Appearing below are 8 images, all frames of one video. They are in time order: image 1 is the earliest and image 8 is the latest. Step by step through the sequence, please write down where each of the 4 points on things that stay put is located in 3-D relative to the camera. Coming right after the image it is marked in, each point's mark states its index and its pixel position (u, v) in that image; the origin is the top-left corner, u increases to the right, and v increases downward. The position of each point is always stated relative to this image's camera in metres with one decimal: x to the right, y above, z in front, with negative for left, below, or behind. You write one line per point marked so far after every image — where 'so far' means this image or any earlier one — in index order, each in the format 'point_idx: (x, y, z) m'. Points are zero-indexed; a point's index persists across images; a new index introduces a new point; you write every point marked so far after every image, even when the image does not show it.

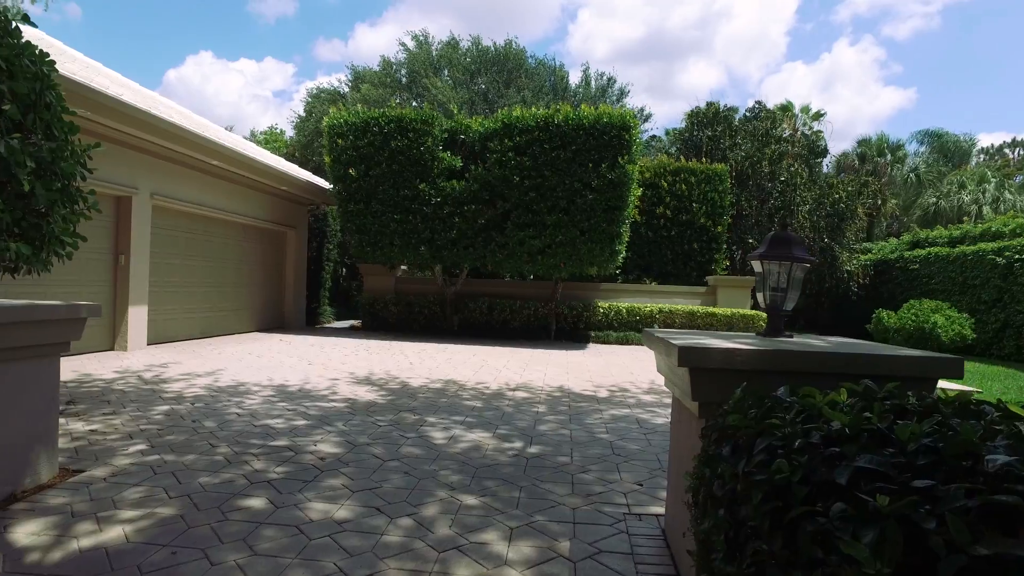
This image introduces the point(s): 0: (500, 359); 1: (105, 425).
0: (-0.2, -1.1, +10.3) m
1: (-3.1, -1.0, +5.0) m
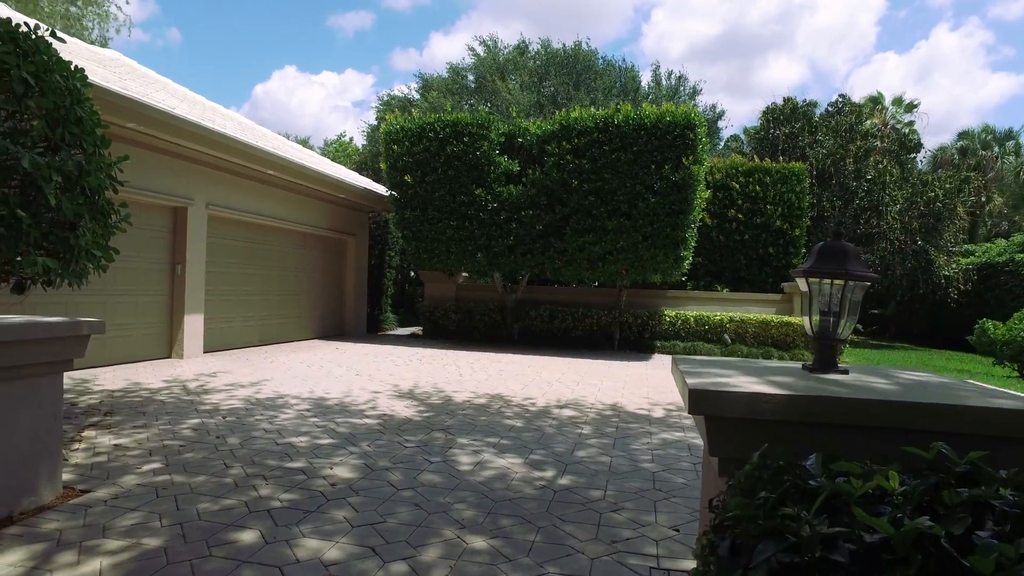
0: (+0.7, -1.2, +9.8) m
1: (-2.8, -1.1, +4.9) m
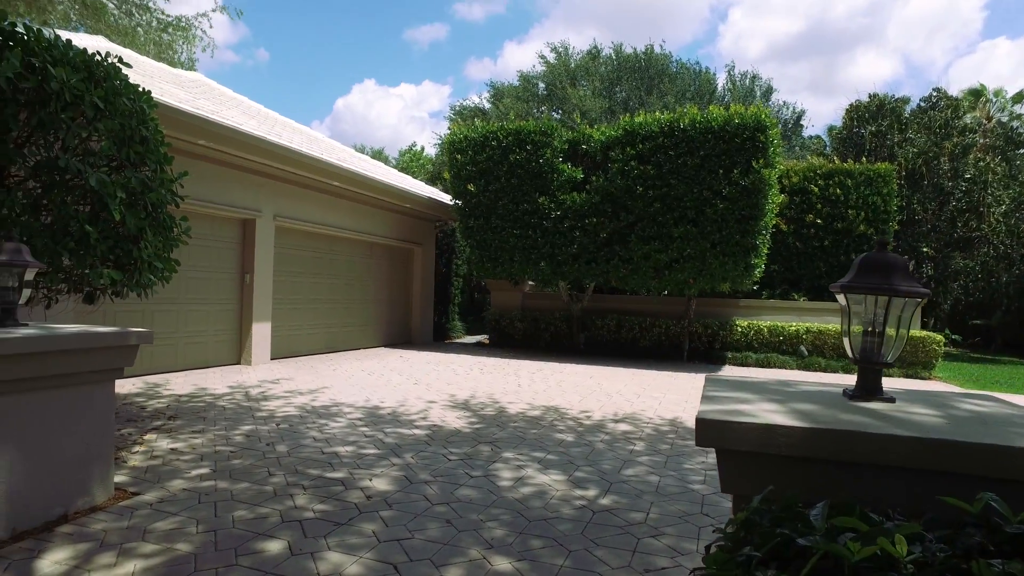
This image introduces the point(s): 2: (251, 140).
0: (+1.5, -1.4, +9.6) m
1: (-2.5, -1.2, +5.1) m
2: (-3.3, +1.9, +8.2) m
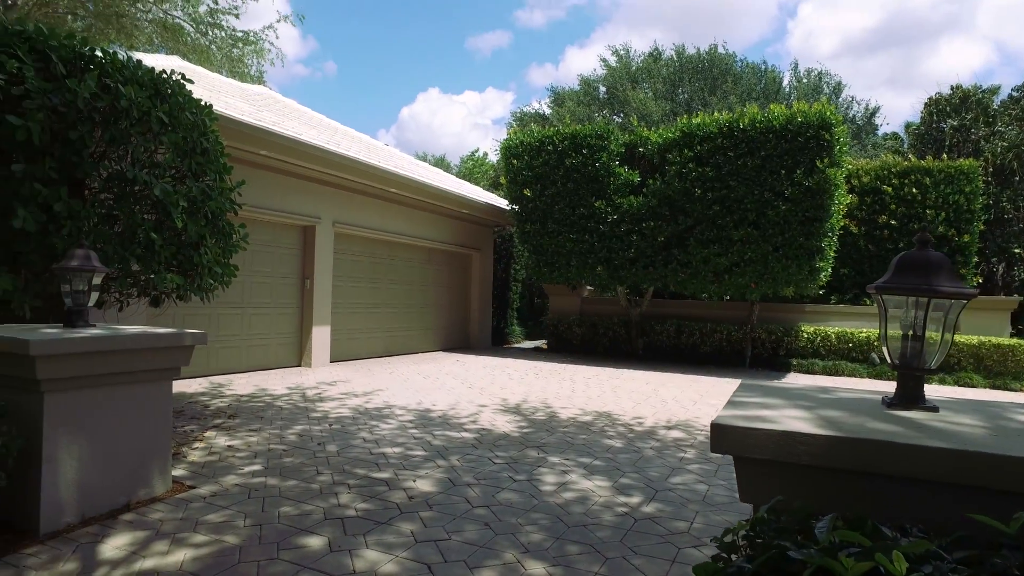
0: (+2.3, -1.4, +9.4) m
1: (-2.1, -1.2, +5.3) m
2: (-2.6, +1.8, +8.5) m
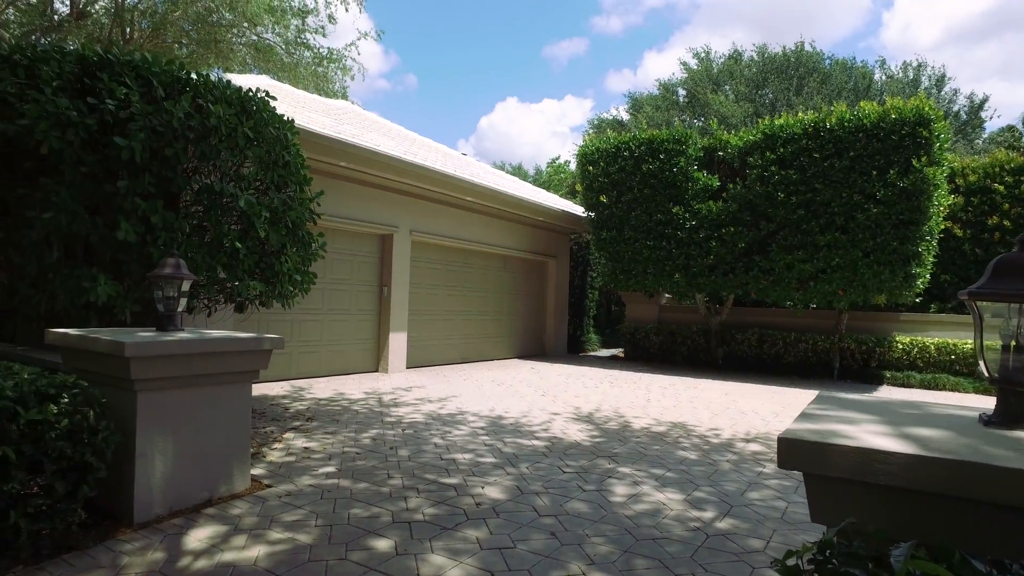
0: (+3.3, -1.5, +9.0) m
1: (-1.6, -1.3, +5.4) m
2: (-1.7, +1.7, +8.8) m
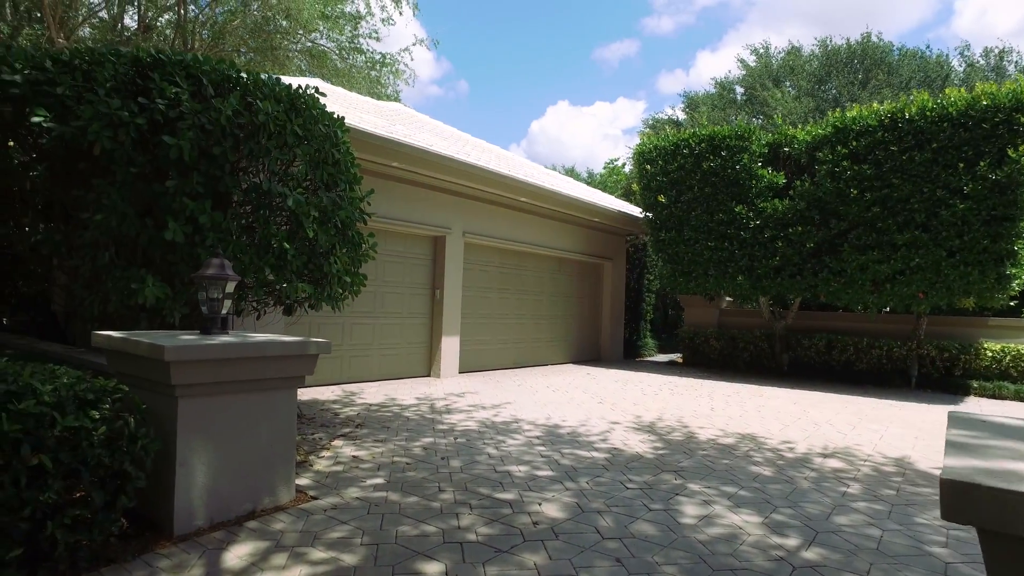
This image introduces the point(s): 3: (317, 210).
0: (+4.0, -1.6, +8.4) m
1: (-1.1, -1.3, +5.2) m
2: (-1.0, +1.7, +8.6) m
3: (-1.6, +0.6, +5.3) m
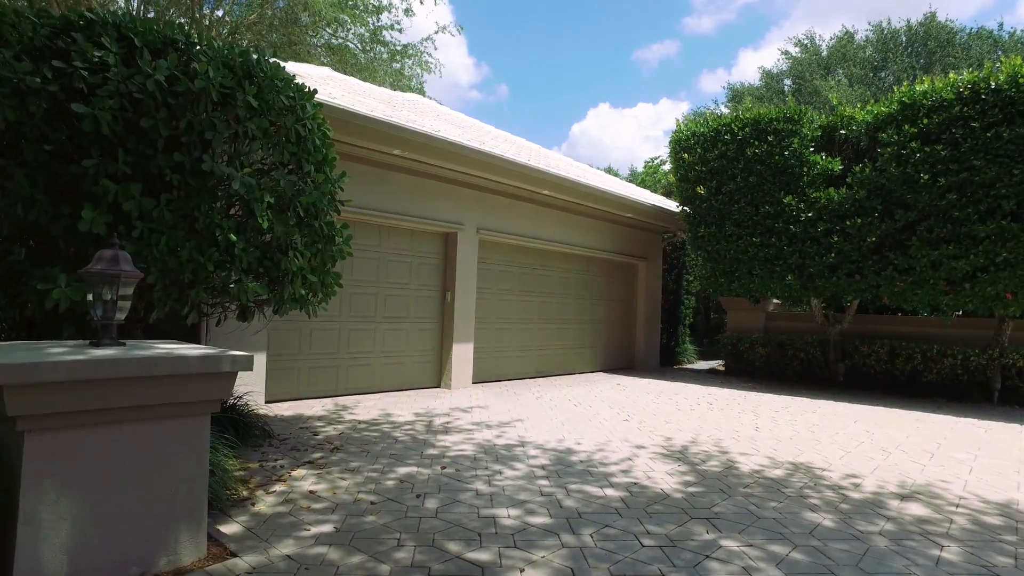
0: (+4.2, -1.6, +7.1) m
1: (-1.2, -1.3, +4.3) m
2: (-0.8, +1.7, +7.7) m
3: (-1.6, +0.6, +4.4) m
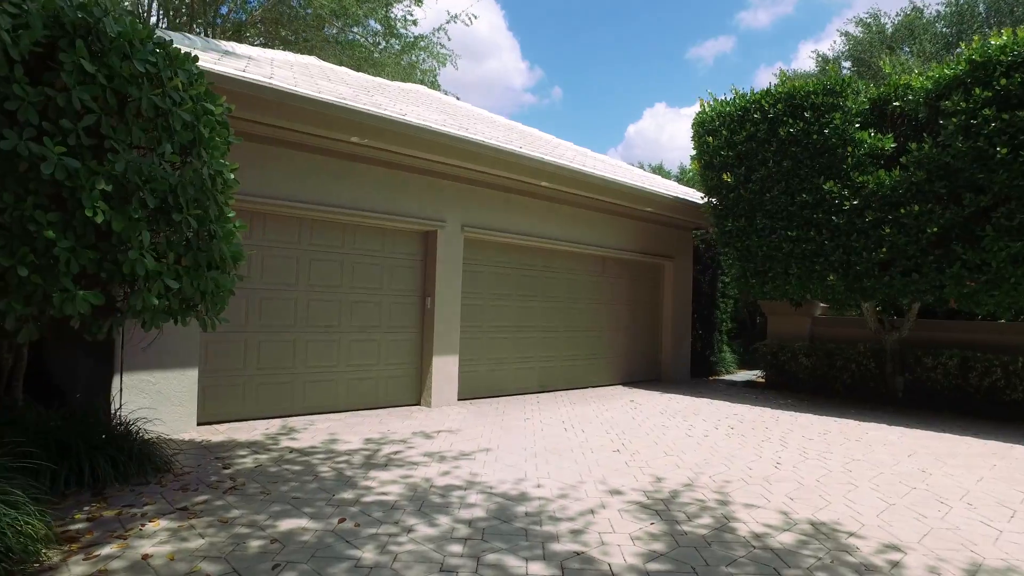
0: (+3.9, -1.6, +5.7) m
1: (-1.7, -1.3, +3.3) m
2: (-1.1, +1.6, +6.7) m
3: (-2.1, +0.6, +3.5) m
